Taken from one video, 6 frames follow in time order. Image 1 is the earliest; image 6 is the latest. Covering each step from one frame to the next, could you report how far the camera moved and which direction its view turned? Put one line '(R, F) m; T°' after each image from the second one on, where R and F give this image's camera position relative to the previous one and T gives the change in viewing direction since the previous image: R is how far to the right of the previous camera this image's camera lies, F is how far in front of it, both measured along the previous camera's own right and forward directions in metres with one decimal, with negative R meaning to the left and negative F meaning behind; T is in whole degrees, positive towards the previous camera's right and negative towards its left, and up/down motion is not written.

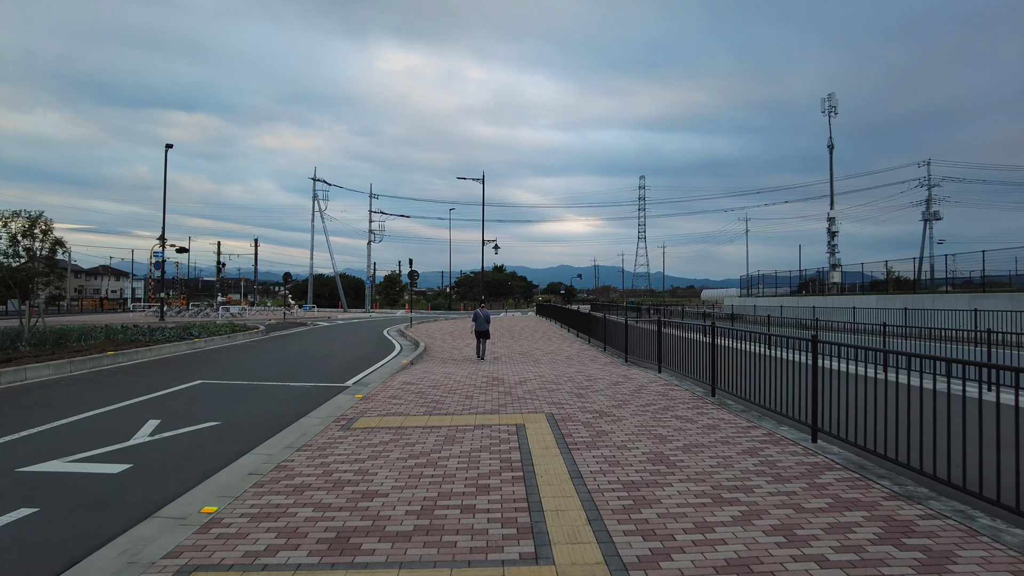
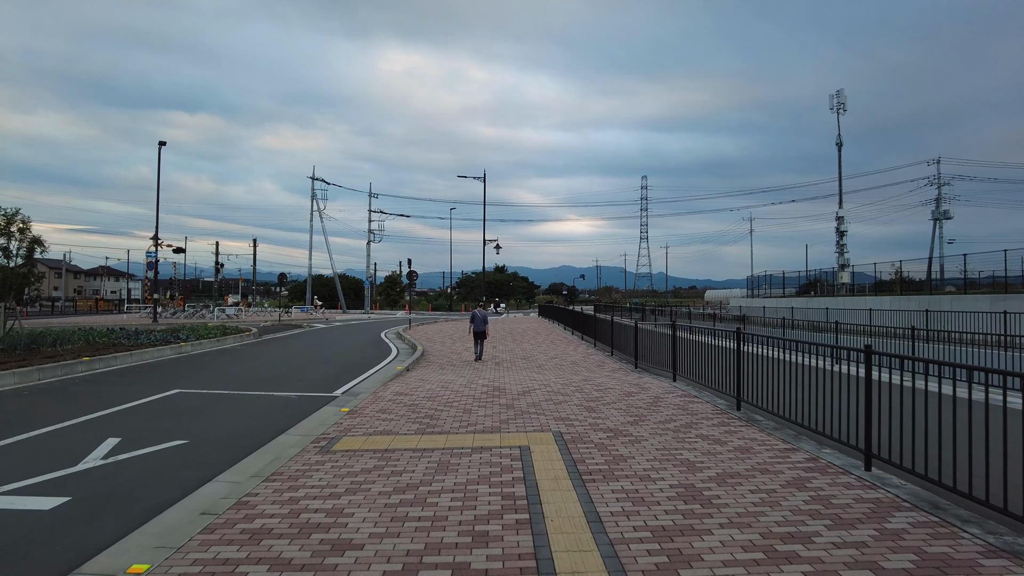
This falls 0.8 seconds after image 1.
(0.0, +0.9) m; 0°
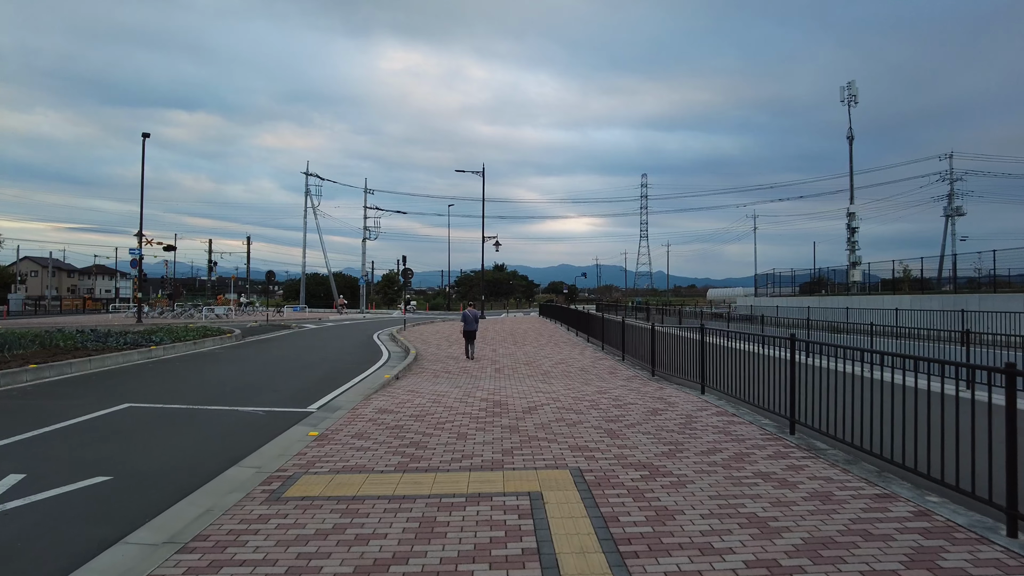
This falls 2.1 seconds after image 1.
(-0.1, +1.5) m; 0°
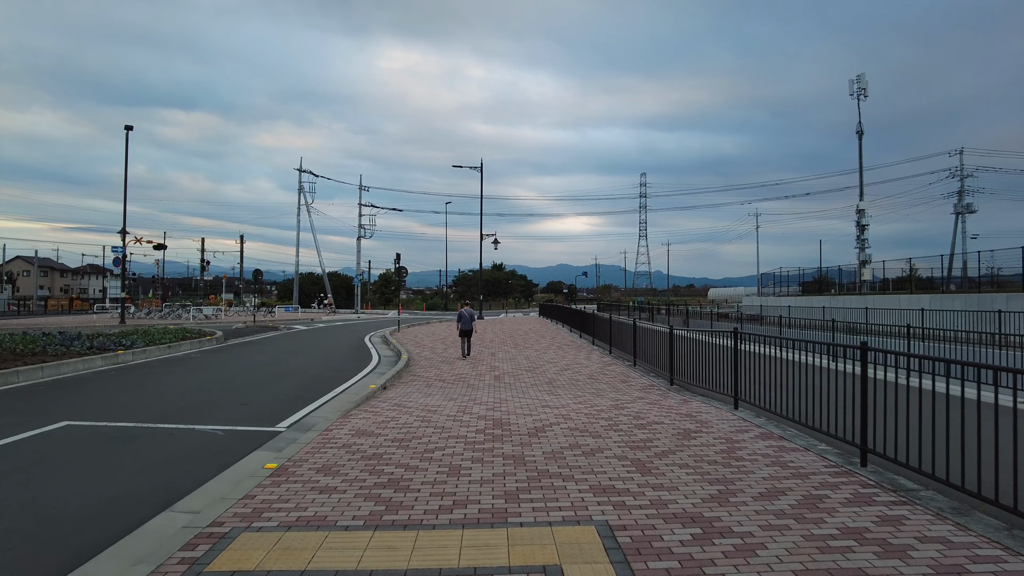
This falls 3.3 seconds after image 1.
(-0.1, +1.4) m; 0°
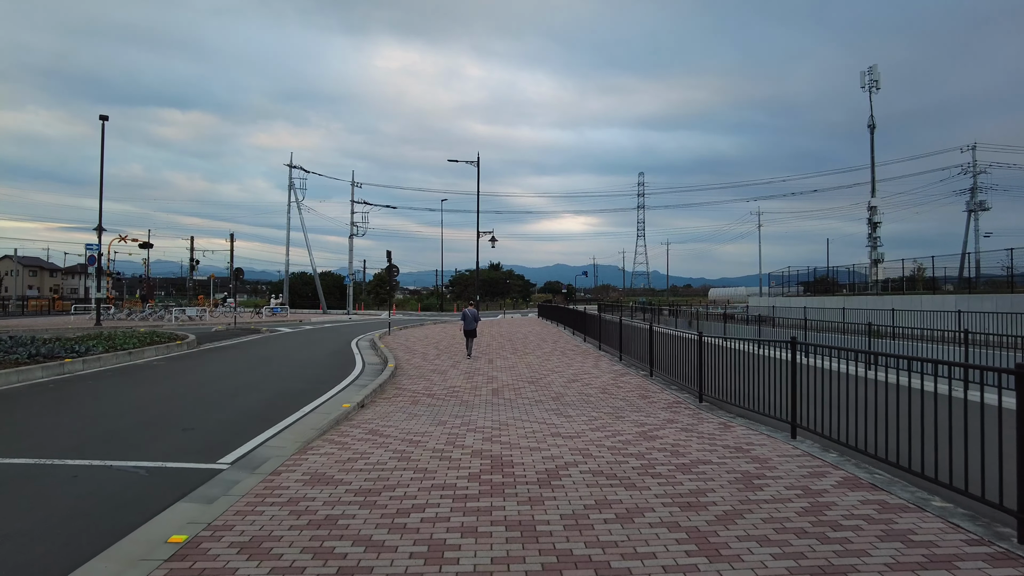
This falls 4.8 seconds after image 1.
(-0.1, +1.7) m; 0°
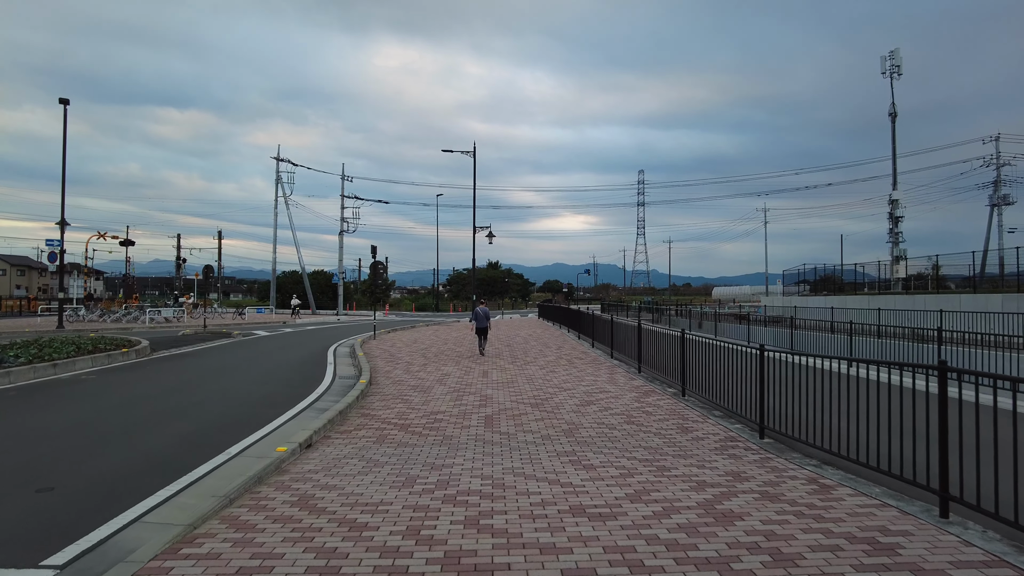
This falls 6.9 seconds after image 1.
(0.0, +2.4) m; 0°
